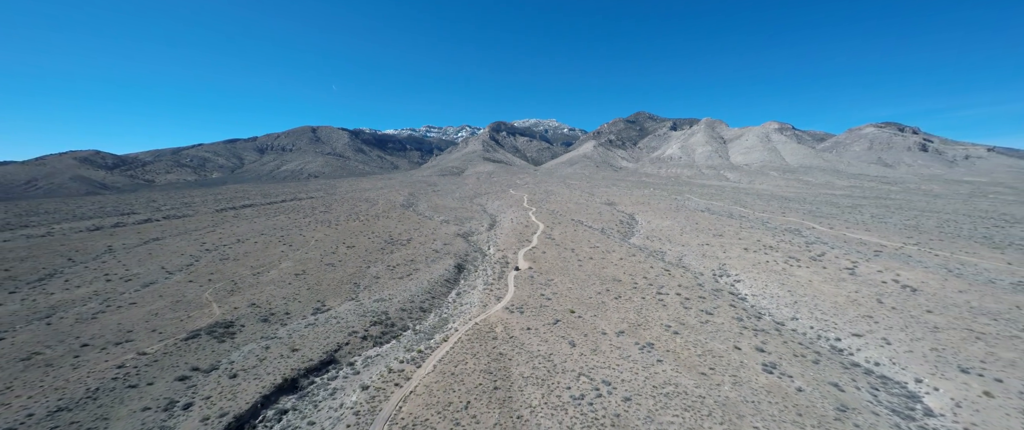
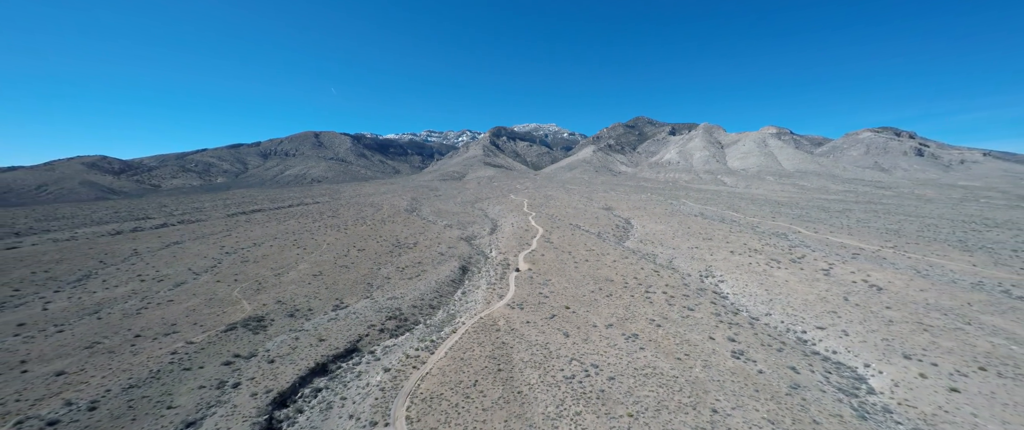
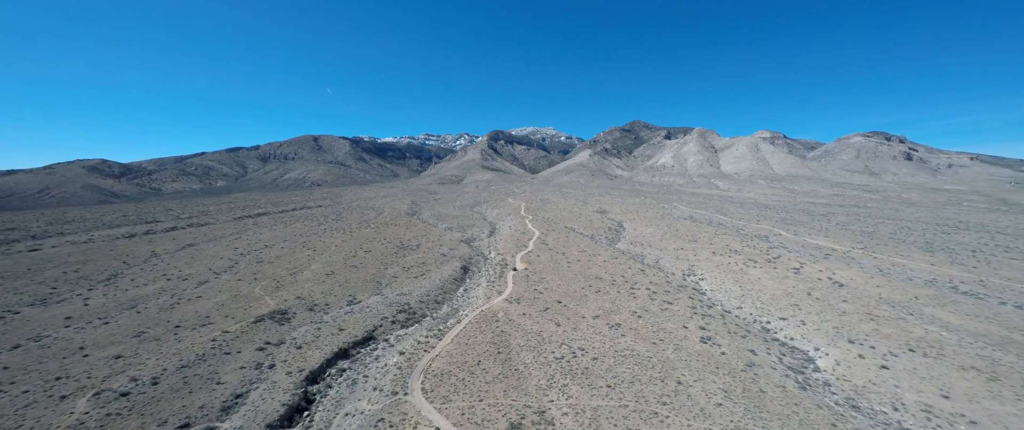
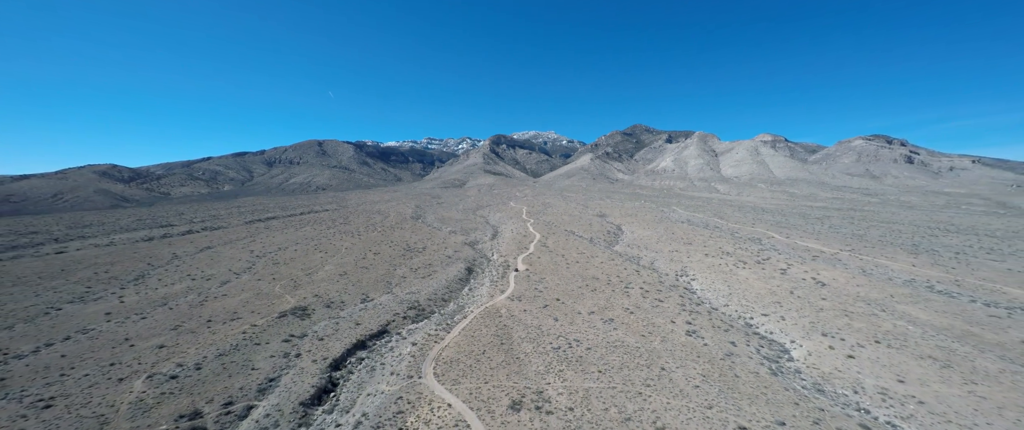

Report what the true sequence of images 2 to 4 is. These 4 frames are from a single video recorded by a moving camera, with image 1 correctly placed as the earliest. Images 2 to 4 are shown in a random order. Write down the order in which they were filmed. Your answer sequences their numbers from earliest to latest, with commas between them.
2, 3, 4
